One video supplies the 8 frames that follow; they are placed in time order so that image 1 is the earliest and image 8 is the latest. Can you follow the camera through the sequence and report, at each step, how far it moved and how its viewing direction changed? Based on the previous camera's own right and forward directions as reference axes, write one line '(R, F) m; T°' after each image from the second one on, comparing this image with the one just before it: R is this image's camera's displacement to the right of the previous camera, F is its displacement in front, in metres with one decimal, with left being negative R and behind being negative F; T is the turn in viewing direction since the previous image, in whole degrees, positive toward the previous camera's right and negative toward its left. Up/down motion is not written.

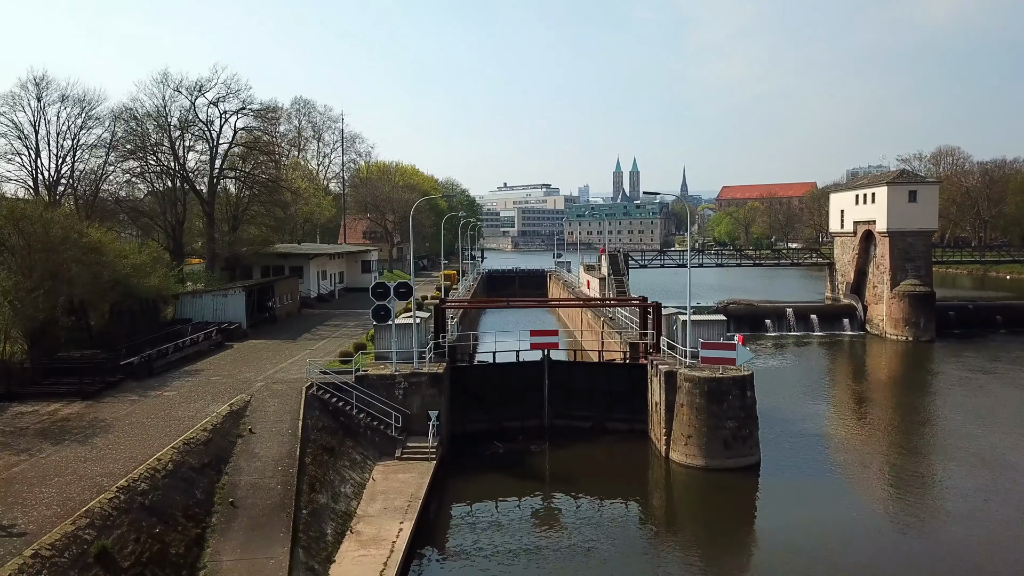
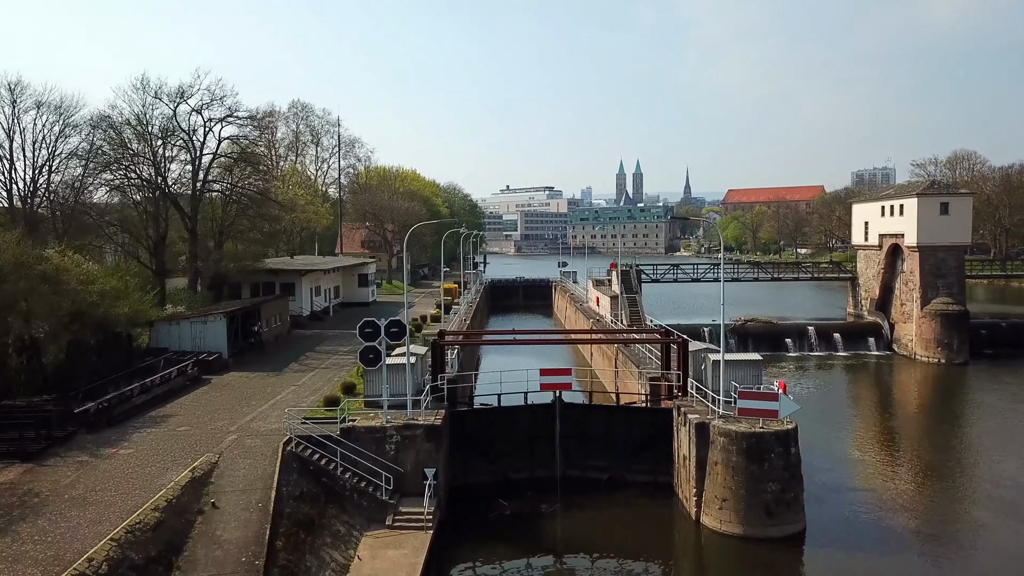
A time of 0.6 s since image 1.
(-0.1, +2.5) m; 0°
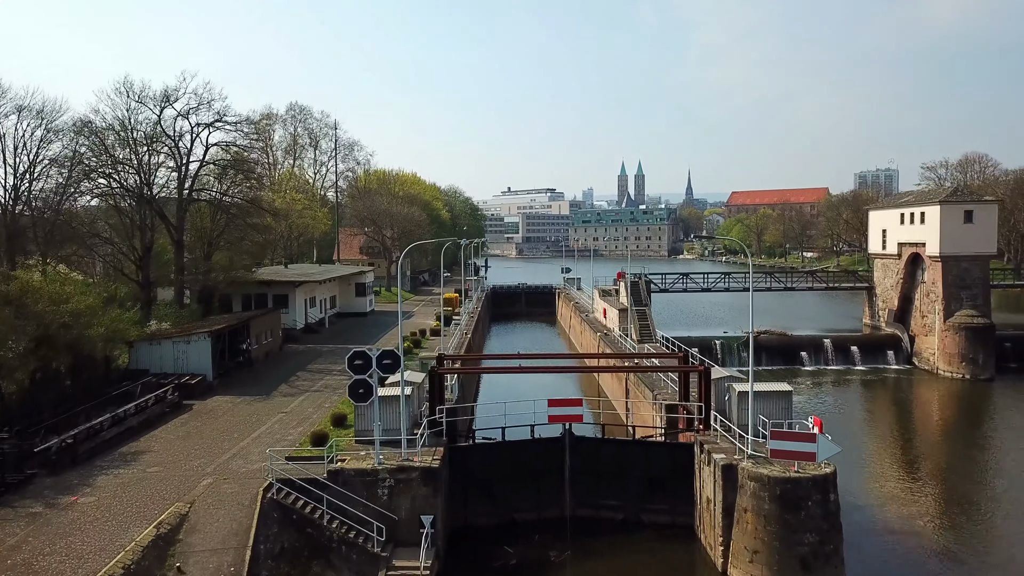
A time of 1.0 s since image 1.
(-0.1, +1.7) m; 0°
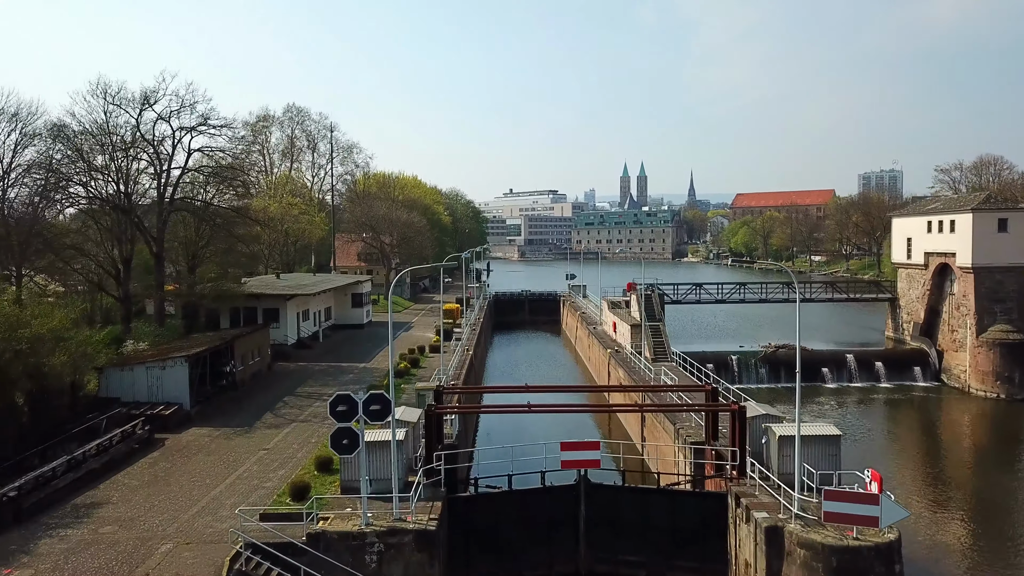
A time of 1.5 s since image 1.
(-0.1, +2.1) m; 0°
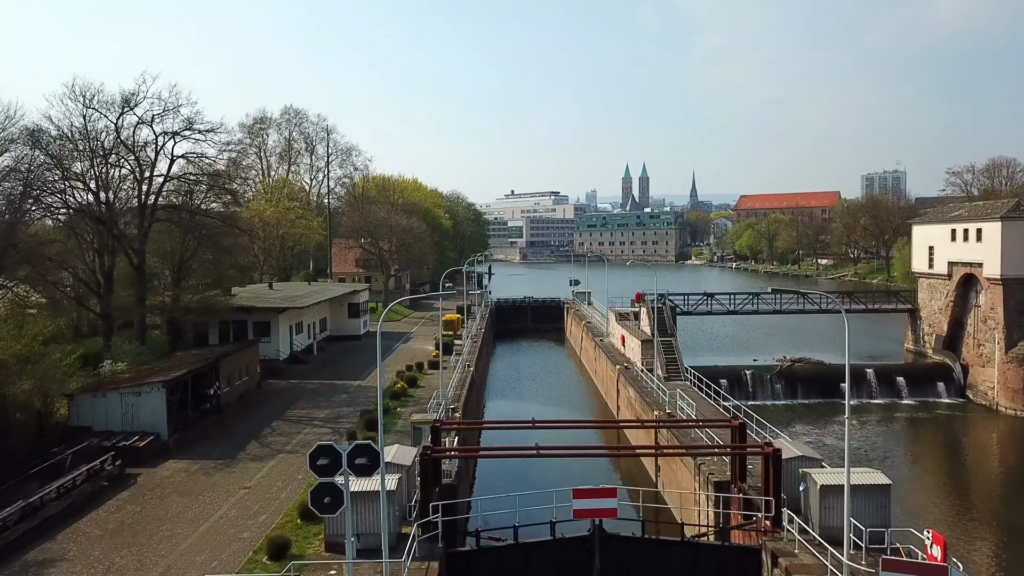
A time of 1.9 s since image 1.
(-0.1, +1.7) m; 0°
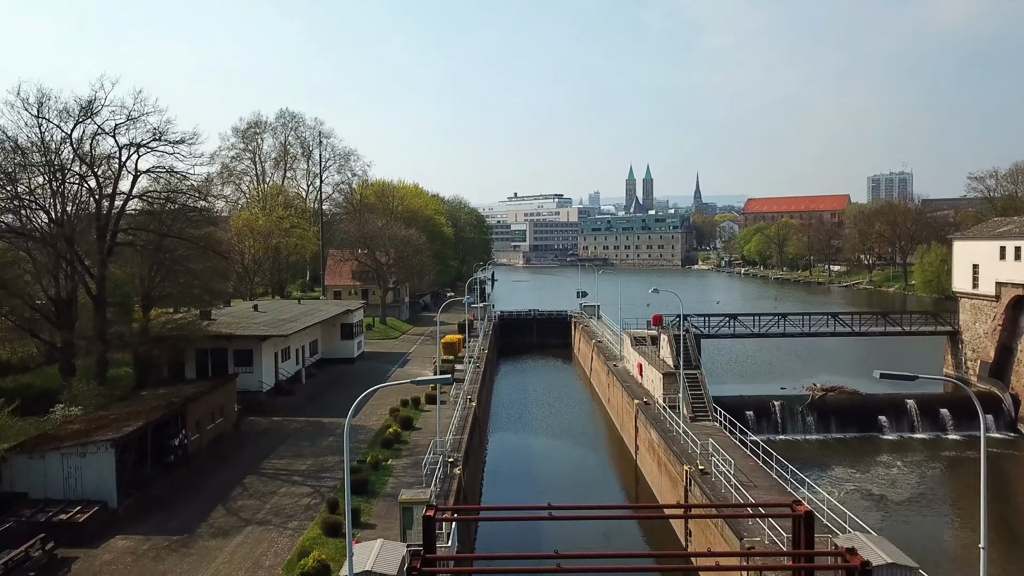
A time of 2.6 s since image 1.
(-0.2, +3.1) m; 0°
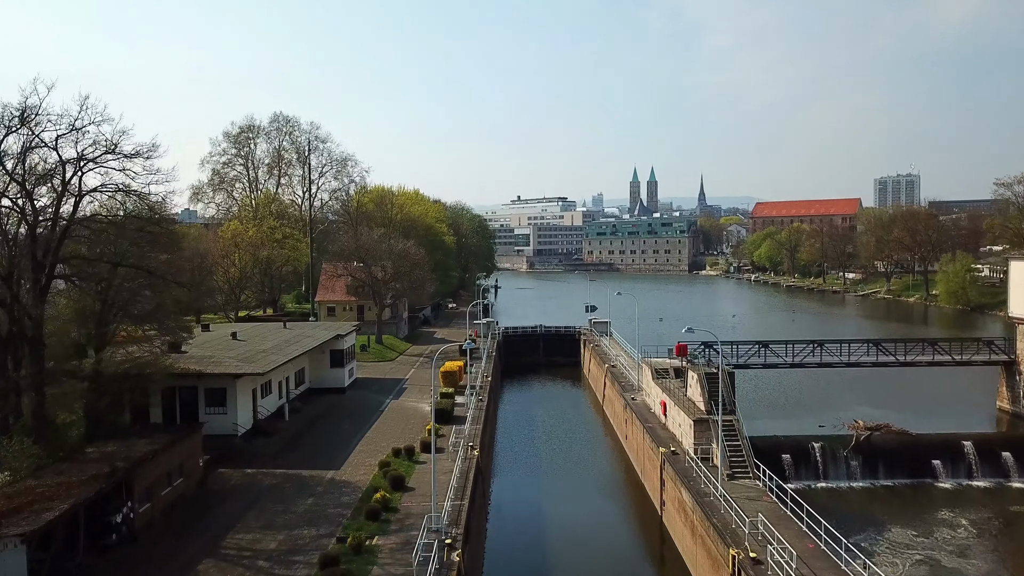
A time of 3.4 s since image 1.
(-0.2, +3.6) m; 0°
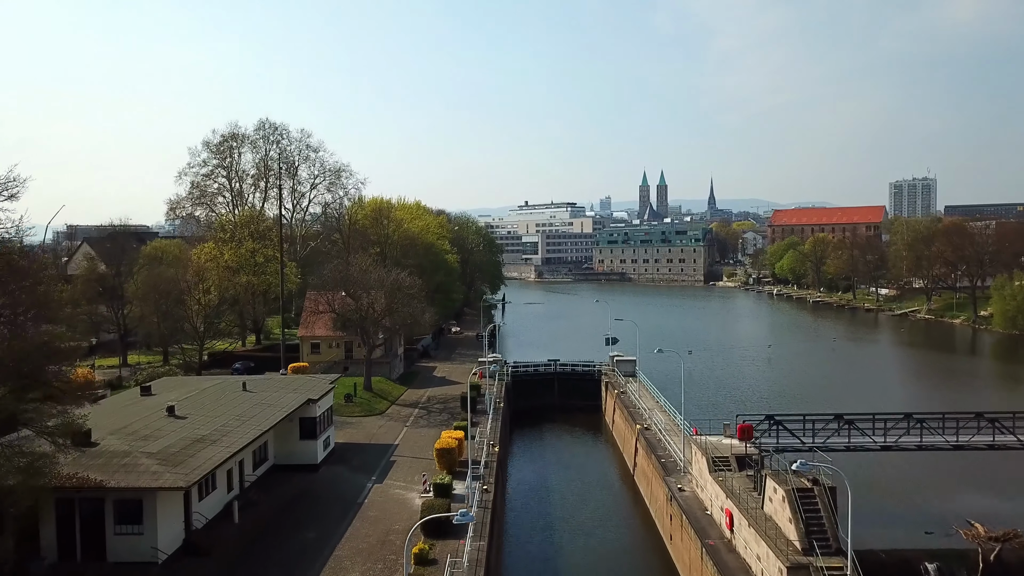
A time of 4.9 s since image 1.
(-0.3, +7.0) m; -1°
